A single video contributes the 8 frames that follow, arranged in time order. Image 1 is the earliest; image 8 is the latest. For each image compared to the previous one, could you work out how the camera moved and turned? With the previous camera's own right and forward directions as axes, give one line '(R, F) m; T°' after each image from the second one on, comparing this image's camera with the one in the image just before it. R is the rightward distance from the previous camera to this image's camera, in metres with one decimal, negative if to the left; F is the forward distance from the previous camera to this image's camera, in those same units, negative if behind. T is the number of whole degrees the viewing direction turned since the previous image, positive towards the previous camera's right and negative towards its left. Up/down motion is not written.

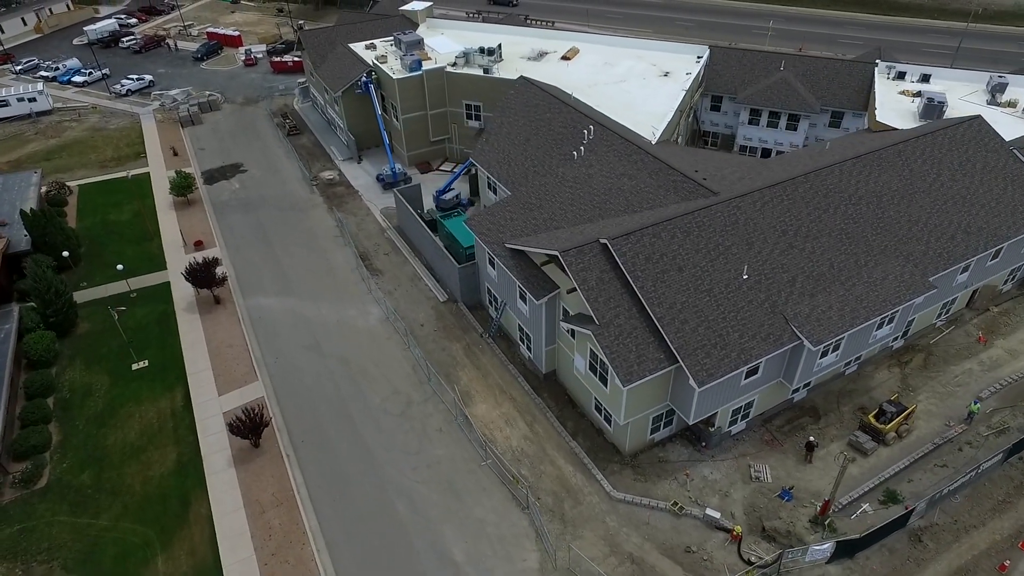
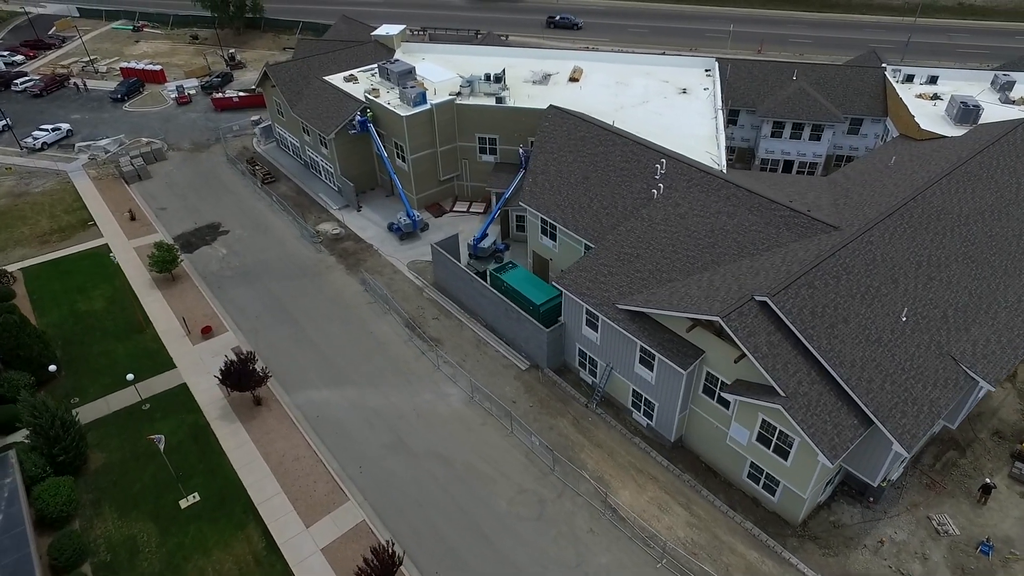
(-8.1, +3.9) m; +9°
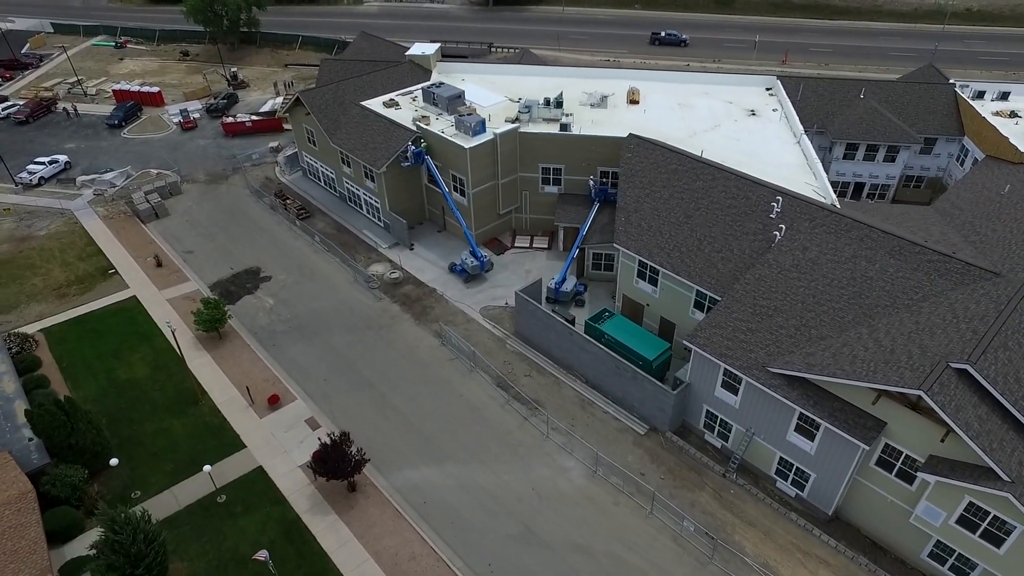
(-6.1, +3.1) m; +3°
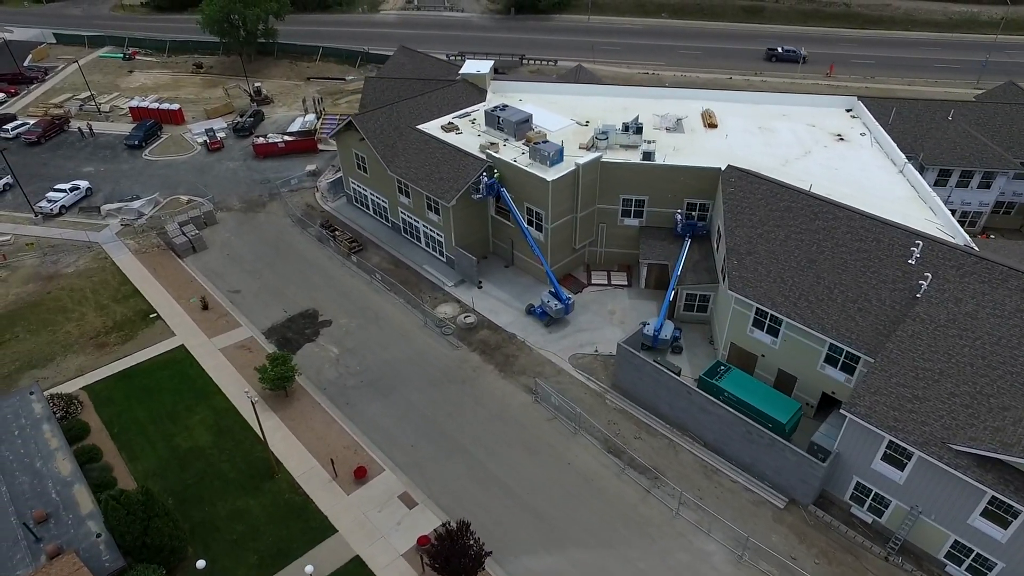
(-5.1, +2.9) m; +1°
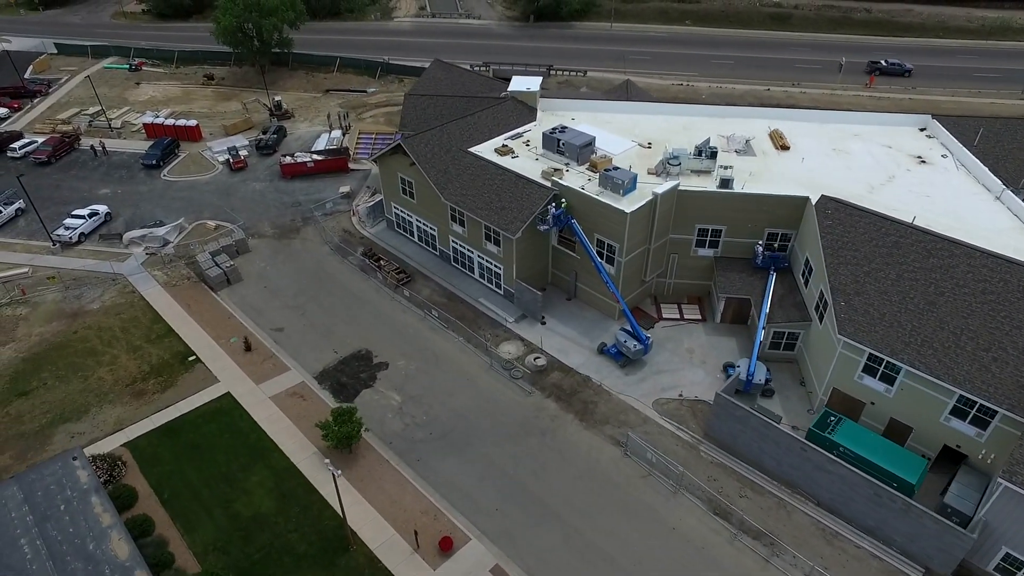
(-4.1, +2.4) m; +1°
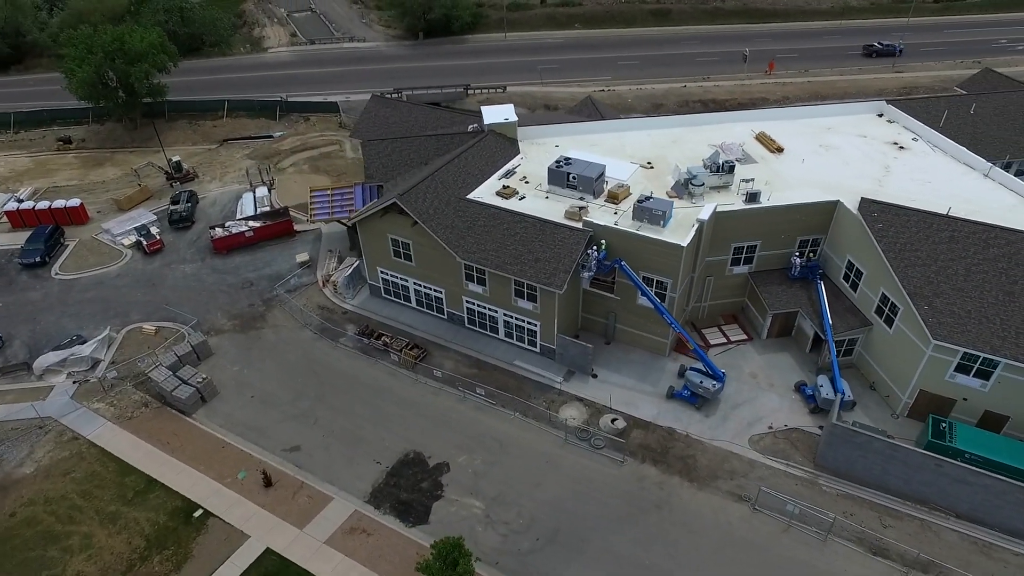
(-7.8, +4.3) m; +12°
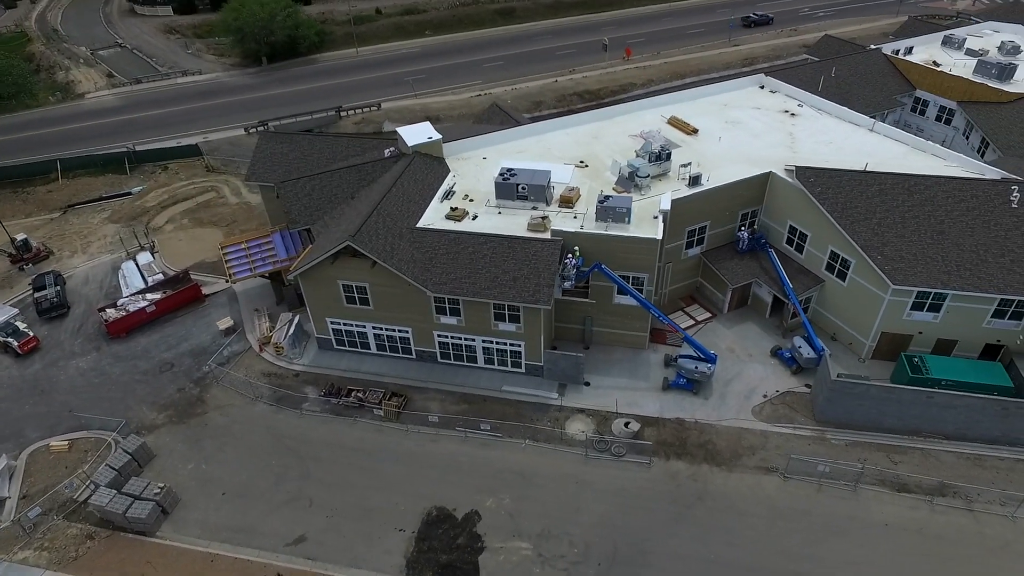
(-5.2, +1.9) m; +13°
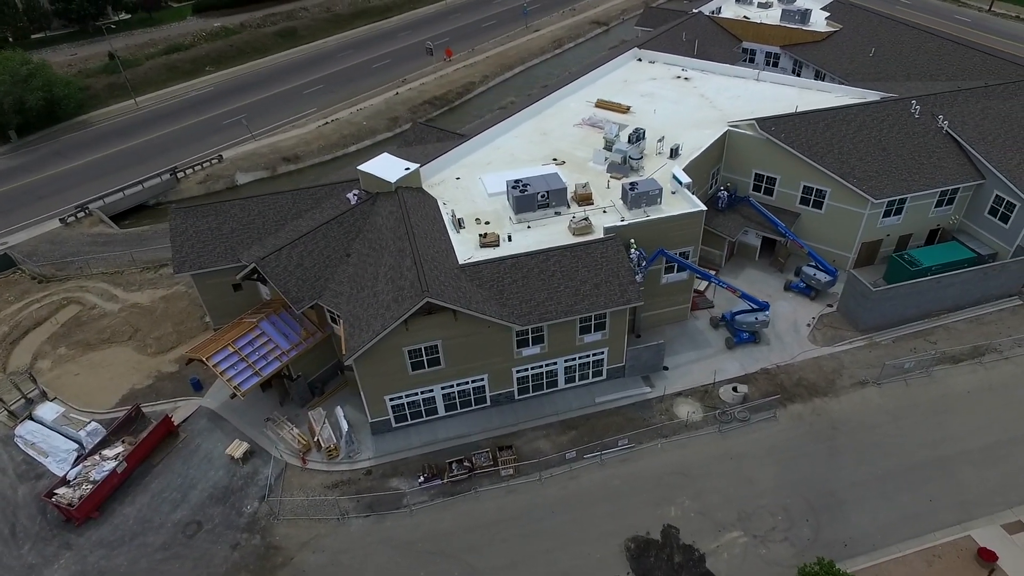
(-12.4, +4.0) m; +21°
